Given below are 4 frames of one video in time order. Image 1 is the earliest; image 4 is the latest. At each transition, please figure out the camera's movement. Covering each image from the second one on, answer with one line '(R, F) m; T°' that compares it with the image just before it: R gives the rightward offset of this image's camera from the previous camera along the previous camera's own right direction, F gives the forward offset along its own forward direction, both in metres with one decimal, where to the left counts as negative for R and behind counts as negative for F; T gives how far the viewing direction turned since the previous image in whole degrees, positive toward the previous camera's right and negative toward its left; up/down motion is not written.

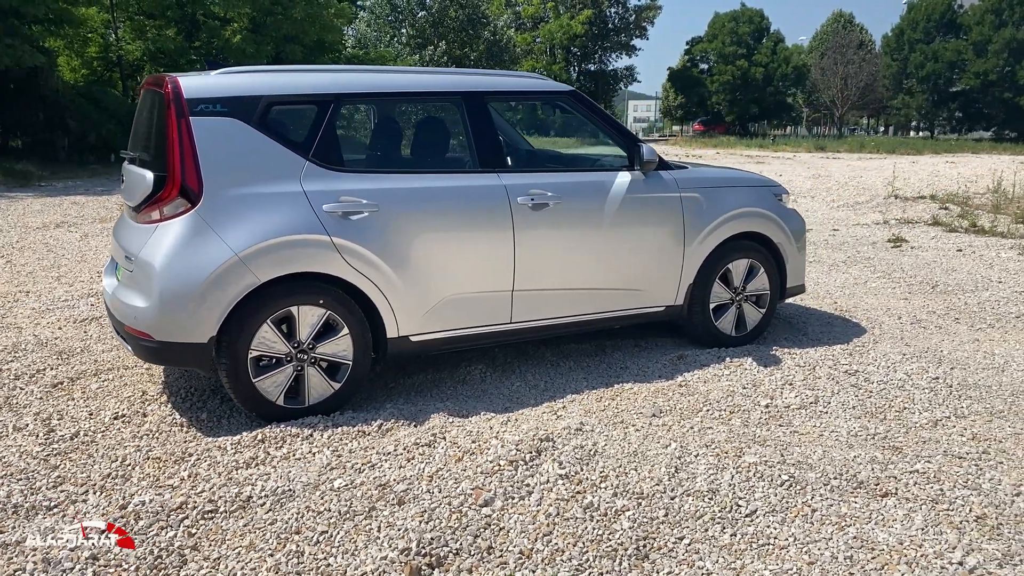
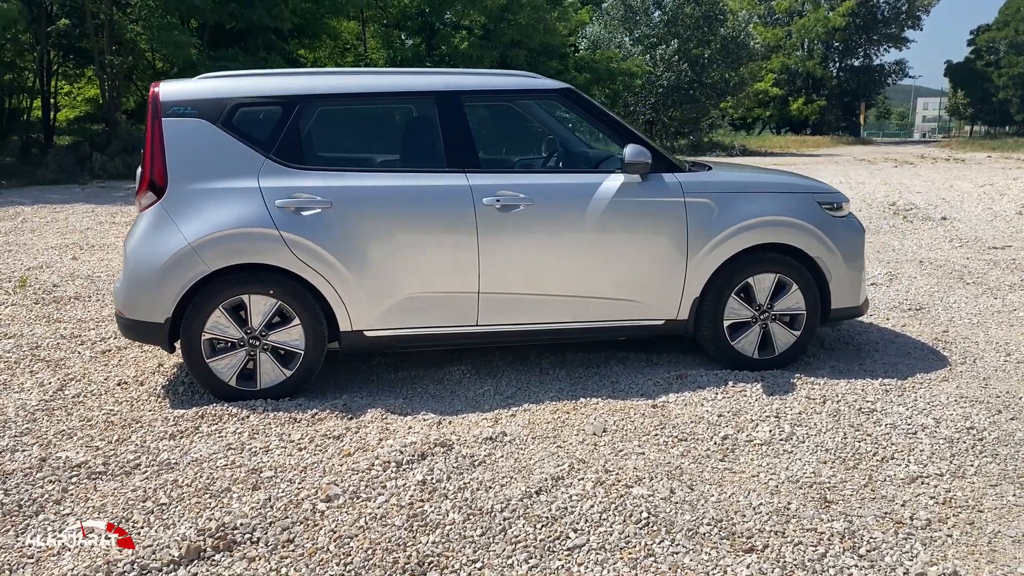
(+1.5, +0.3) m; -18°
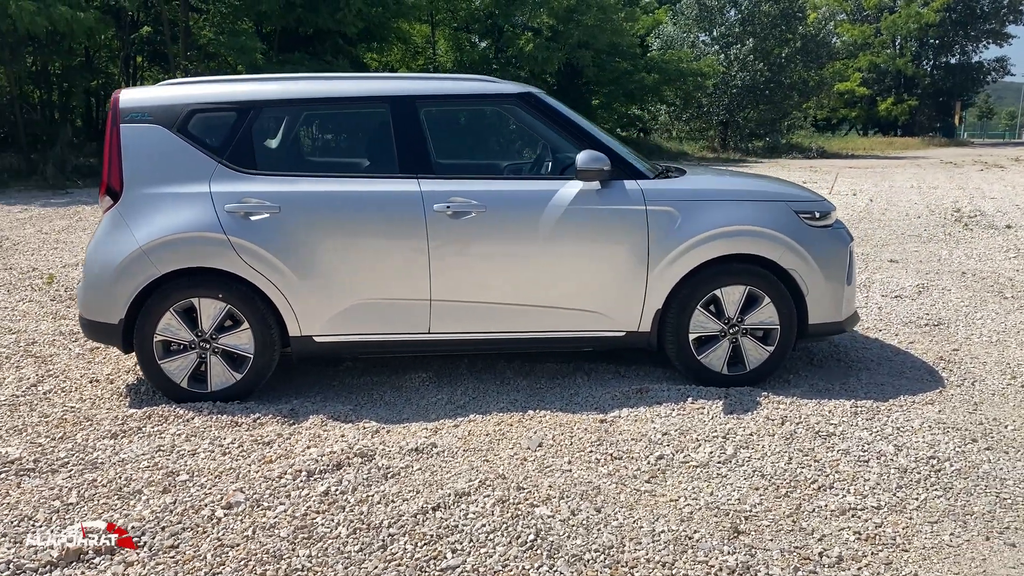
(+0.7, +0.1) m; -6°
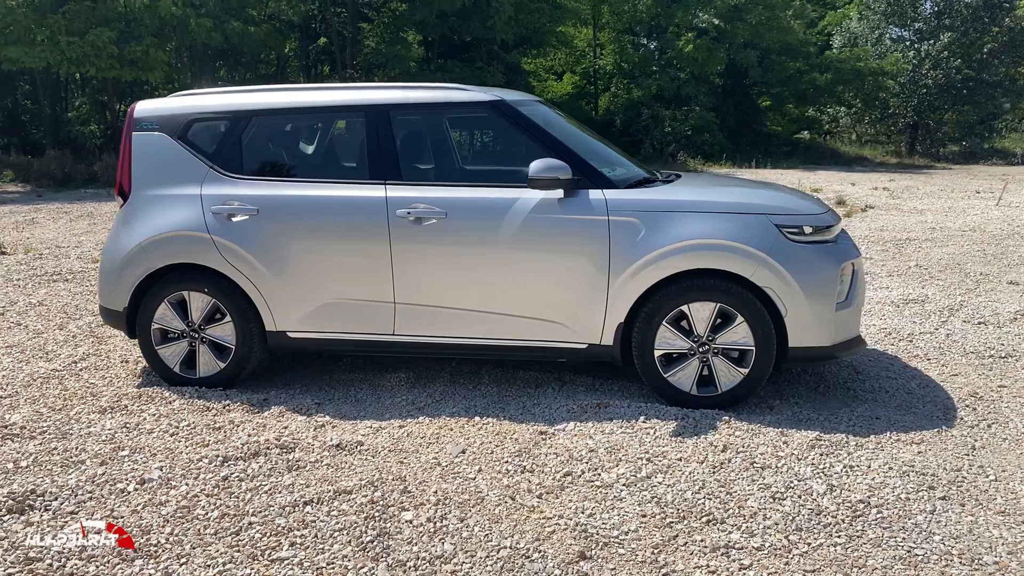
(+1.2, +0.1) m; -13°
